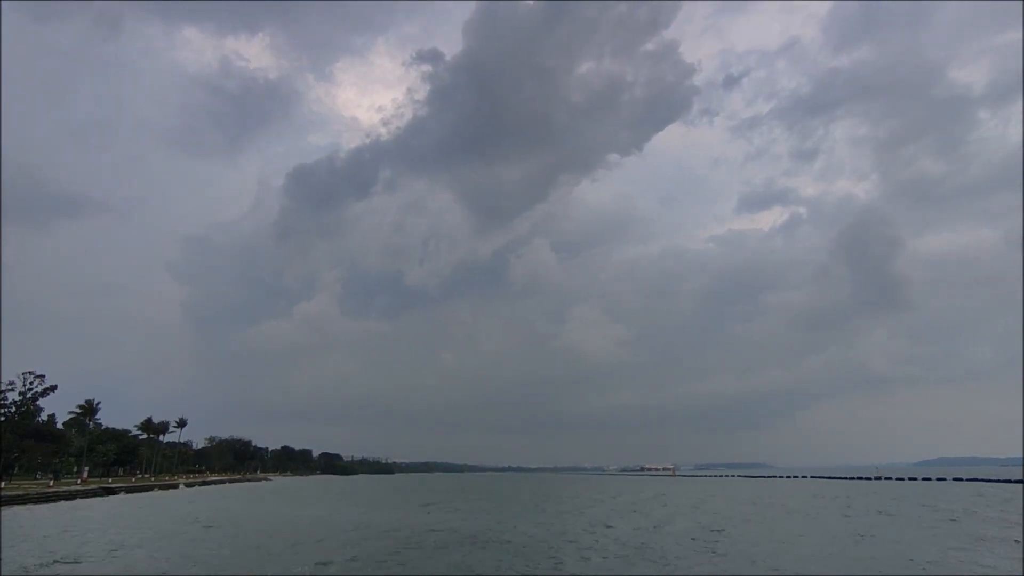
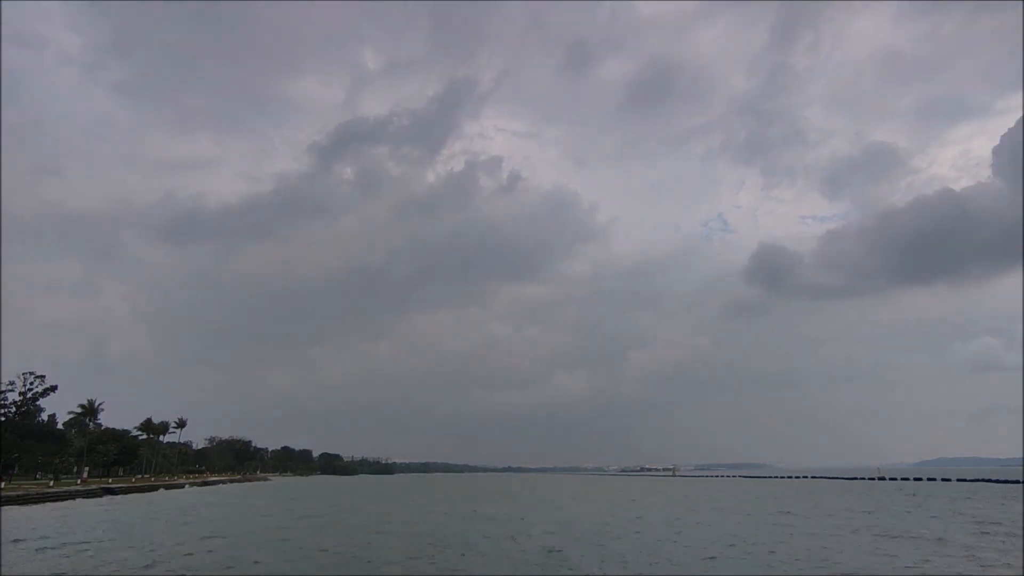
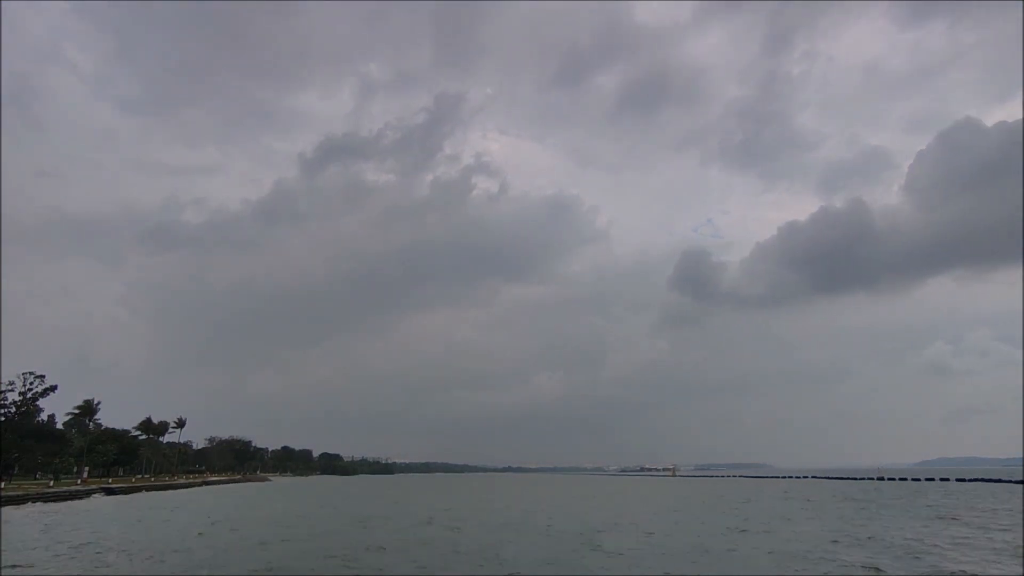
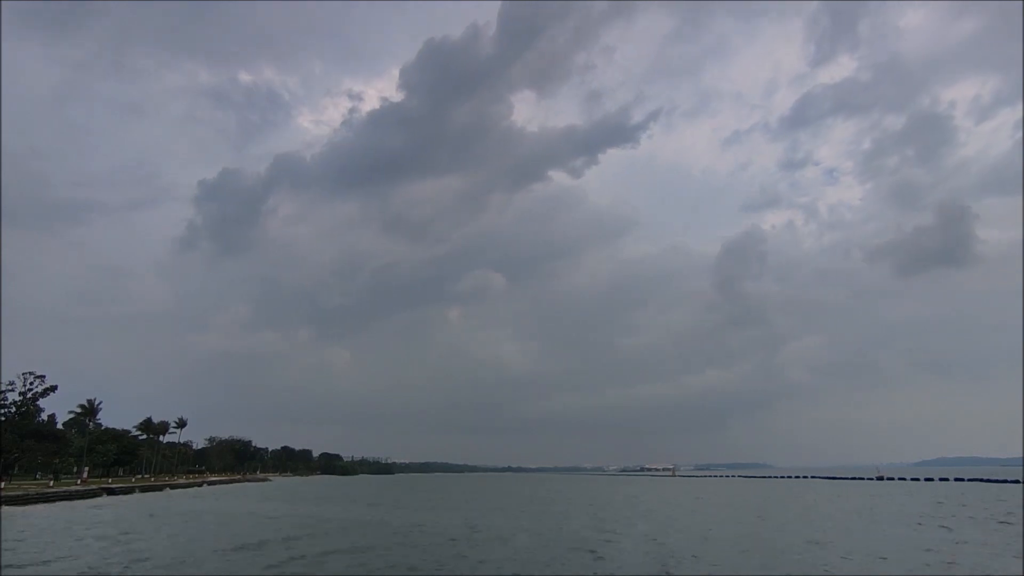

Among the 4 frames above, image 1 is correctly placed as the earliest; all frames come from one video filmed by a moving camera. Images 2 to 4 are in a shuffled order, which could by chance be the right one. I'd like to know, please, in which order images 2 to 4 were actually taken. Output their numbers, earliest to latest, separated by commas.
4, 2, 3
